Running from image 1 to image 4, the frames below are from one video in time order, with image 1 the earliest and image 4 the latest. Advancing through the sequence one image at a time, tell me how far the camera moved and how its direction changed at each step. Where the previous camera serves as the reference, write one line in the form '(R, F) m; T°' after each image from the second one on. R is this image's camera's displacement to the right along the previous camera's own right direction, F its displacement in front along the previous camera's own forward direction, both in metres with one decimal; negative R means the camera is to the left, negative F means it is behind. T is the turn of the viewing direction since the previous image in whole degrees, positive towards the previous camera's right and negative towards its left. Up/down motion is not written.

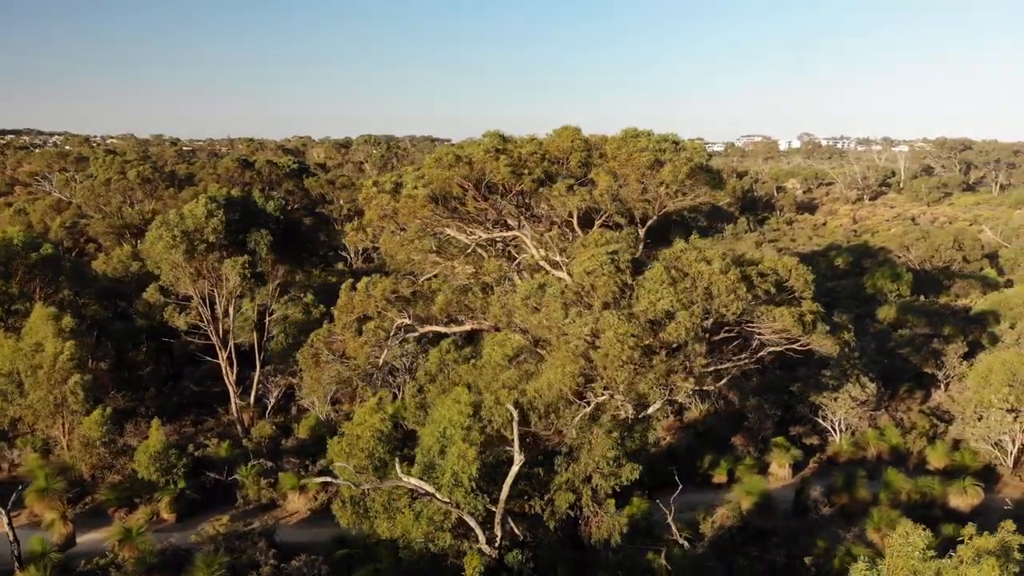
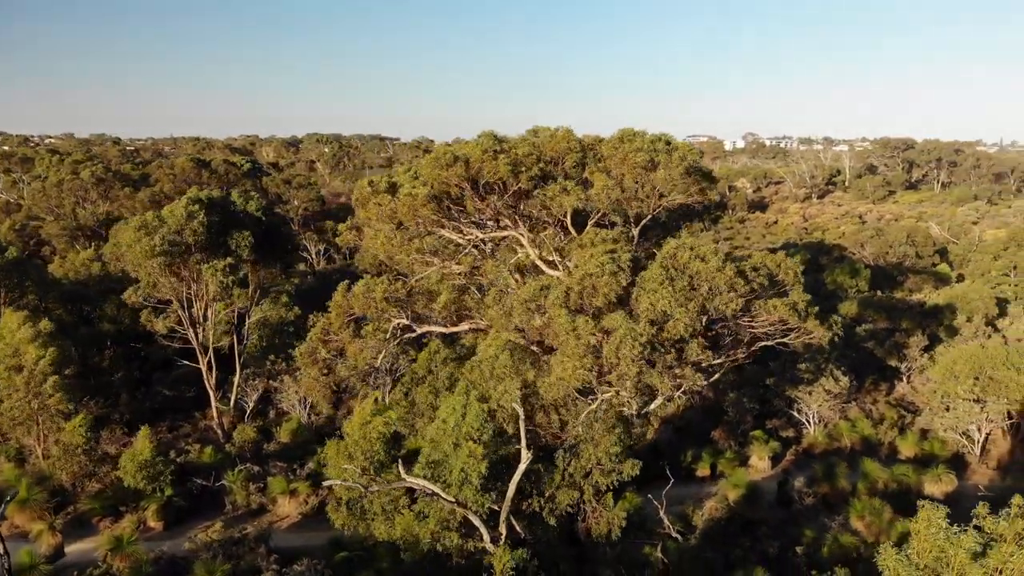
(-0.4, 0.0) m; +3°
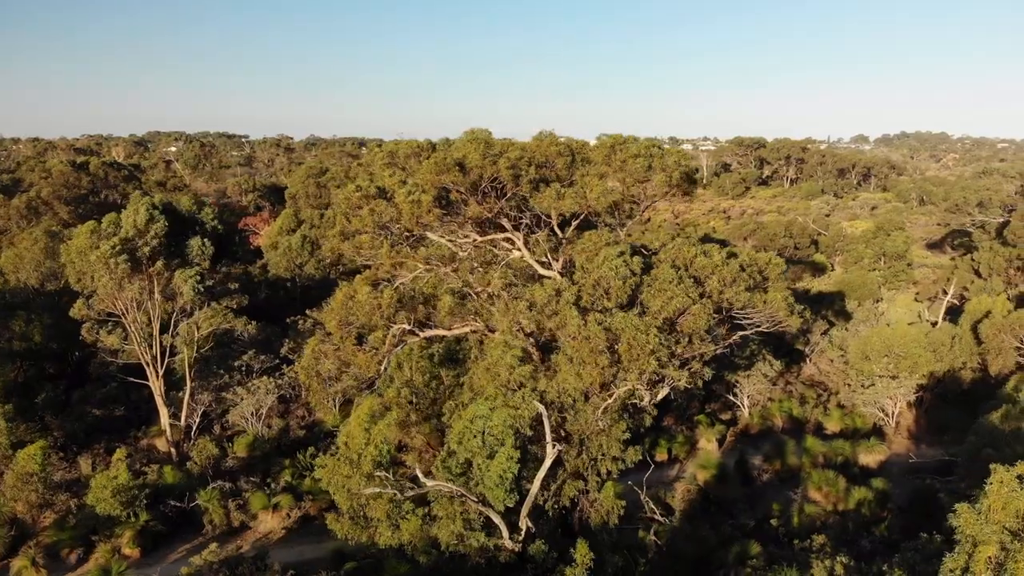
(-1.3, -0.1) m; +7°
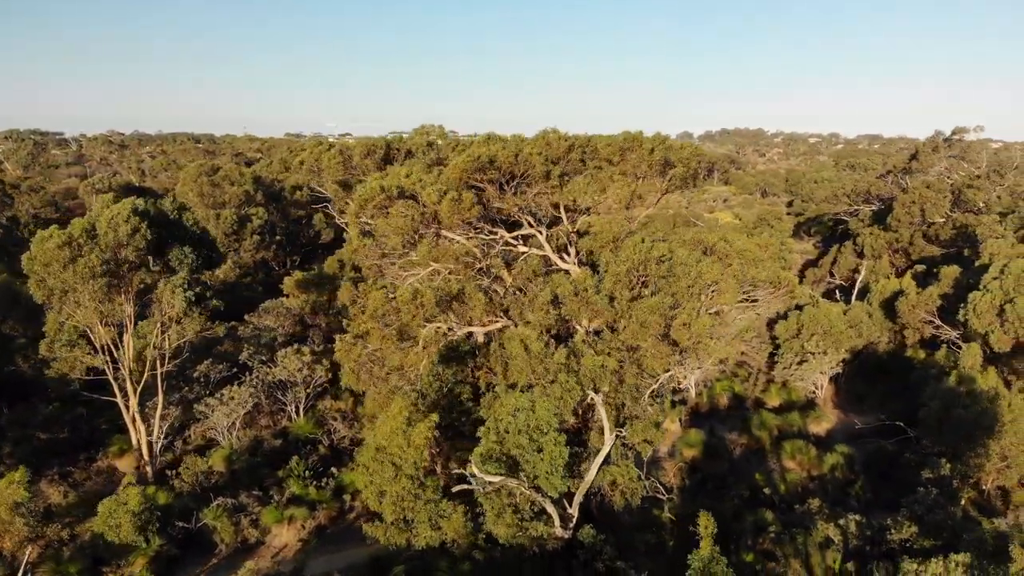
(-2.0, -0.2) m; +8°
